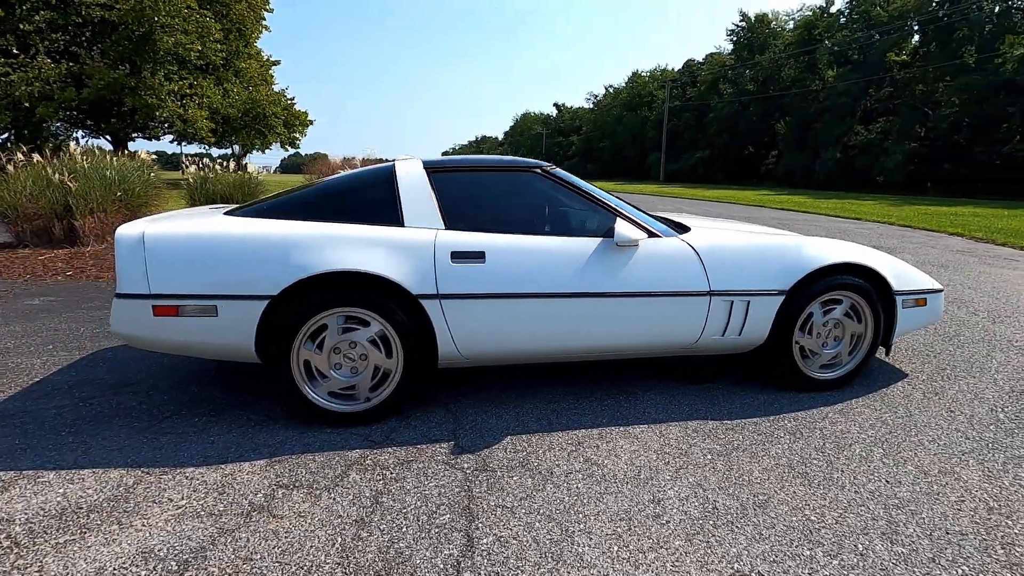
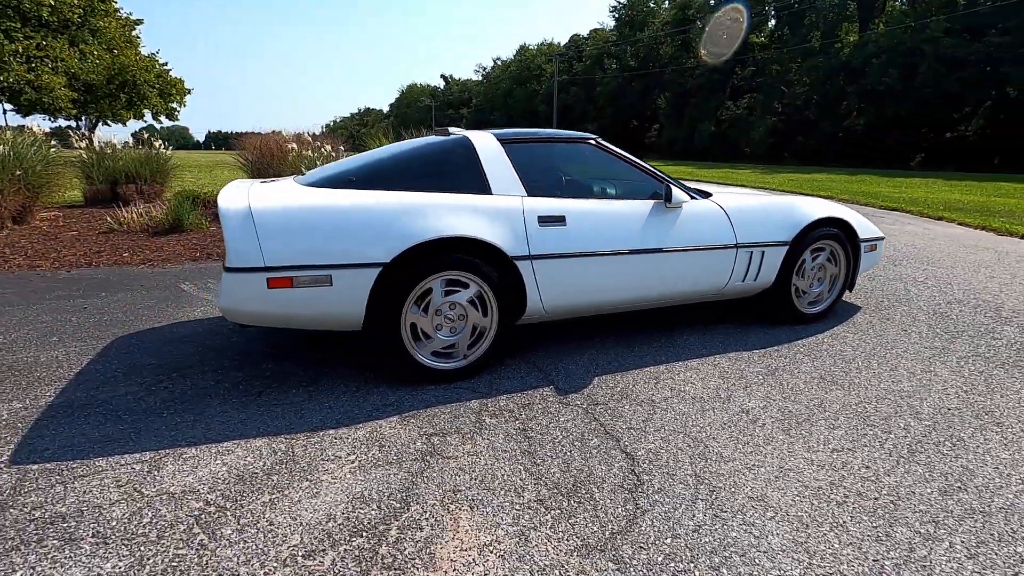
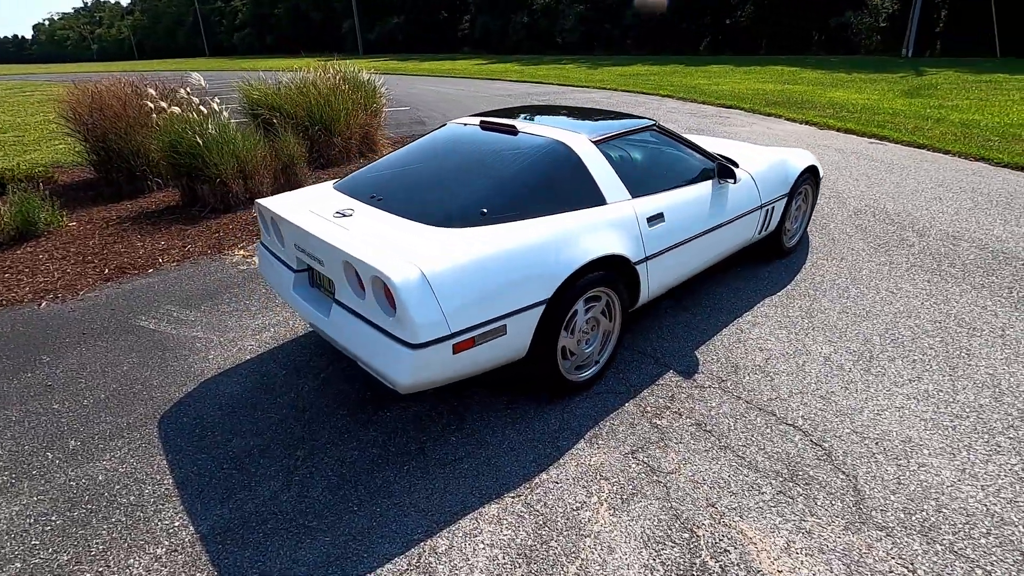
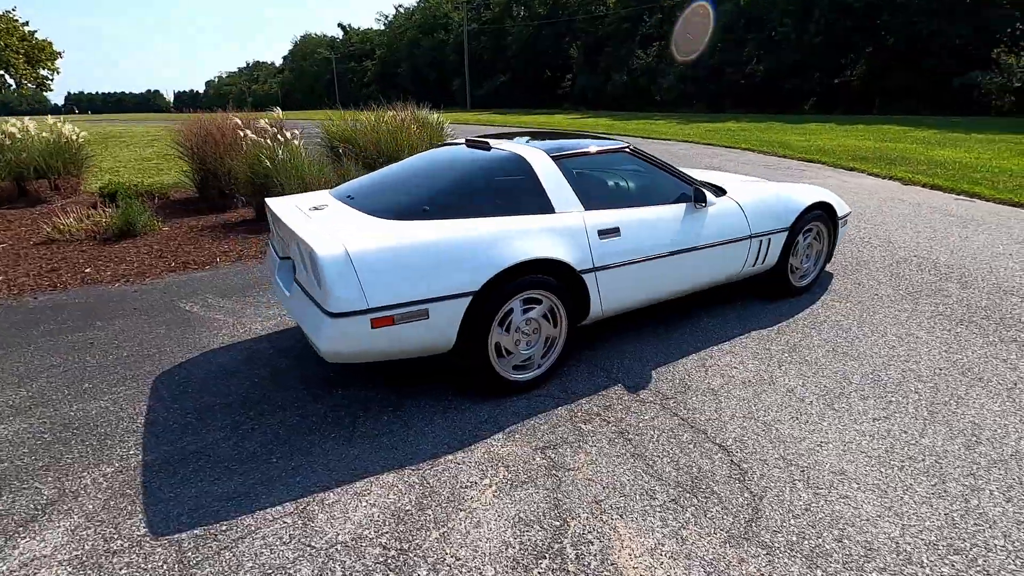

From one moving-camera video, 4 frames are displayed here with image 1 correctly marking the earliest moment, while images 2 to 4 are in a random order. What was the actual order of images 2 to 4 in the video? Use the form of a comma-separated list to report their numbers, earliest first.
2, 4, 3
